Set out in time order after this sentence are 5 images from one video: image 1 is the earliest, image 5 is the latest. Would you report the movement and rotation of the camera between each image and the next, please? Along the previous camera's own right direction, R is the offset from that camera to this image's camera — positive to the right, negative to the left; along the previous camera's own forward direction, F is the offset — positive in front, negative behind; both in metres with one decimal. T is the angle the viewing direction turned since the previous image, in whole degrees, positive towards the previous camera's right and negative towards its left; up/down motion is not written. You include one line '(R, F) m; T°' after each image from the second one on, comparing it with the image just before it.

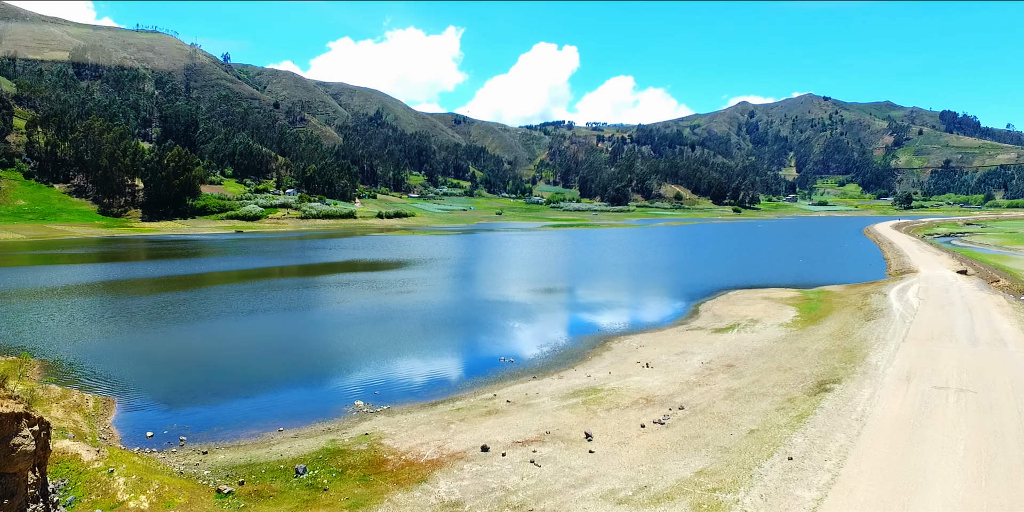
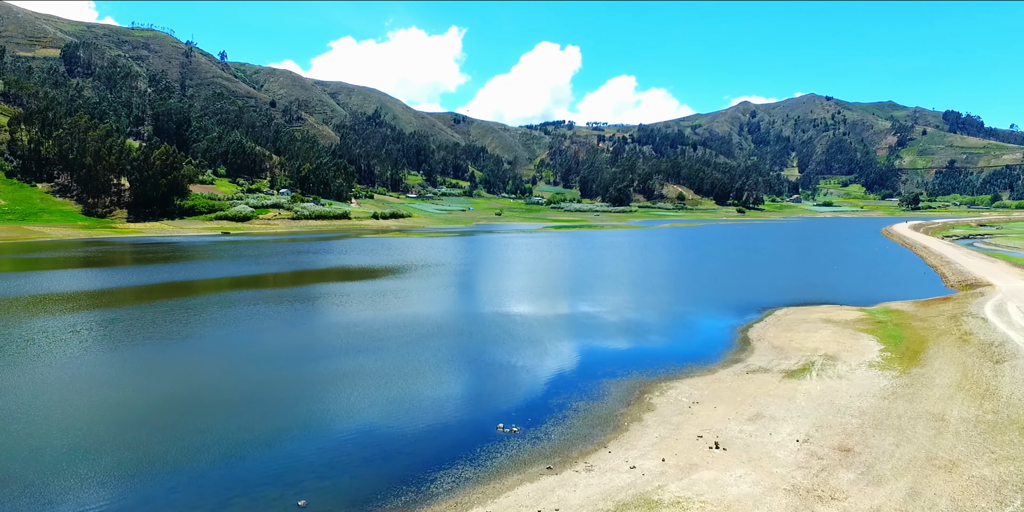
(-0.1, +6.0) m; 0°
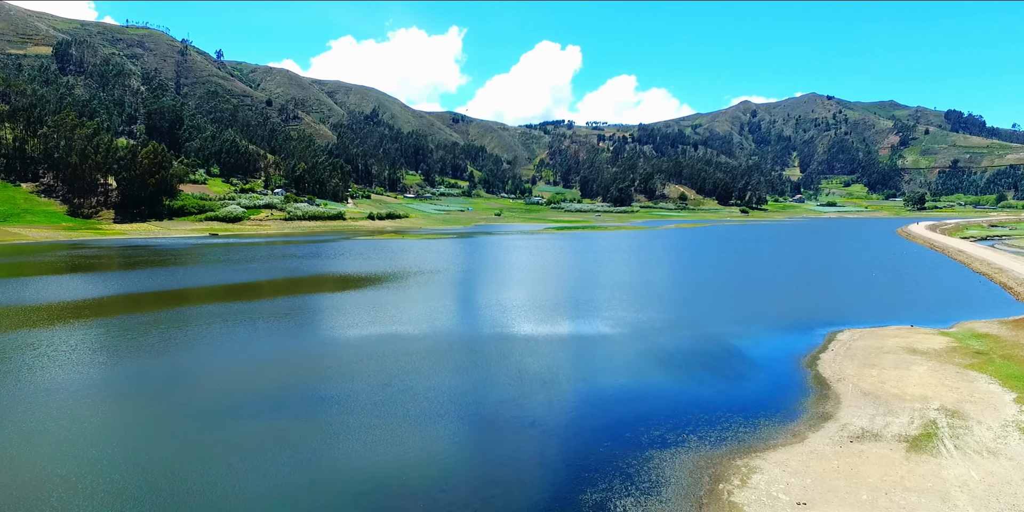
(-0.3, +5.1) m; 0°
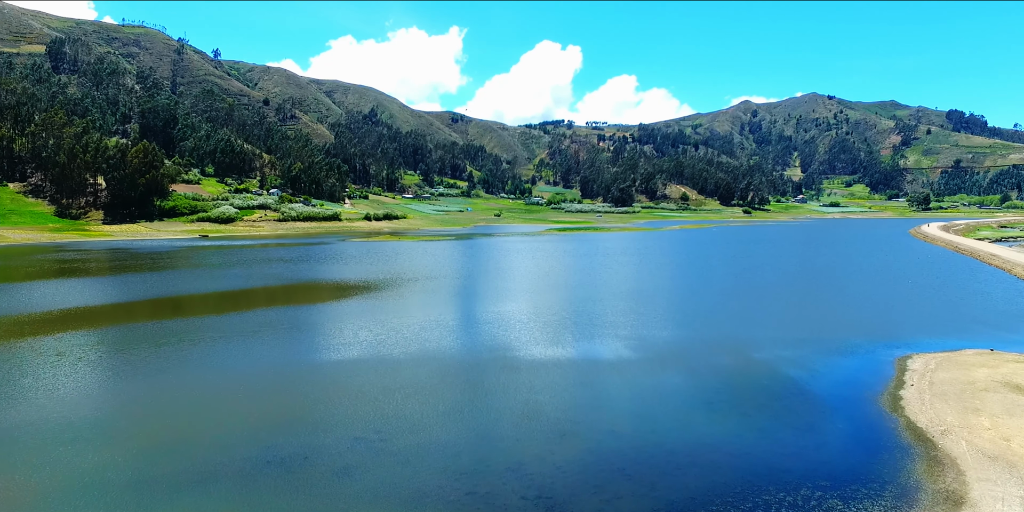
(-0.2, +4.0) m; 0°
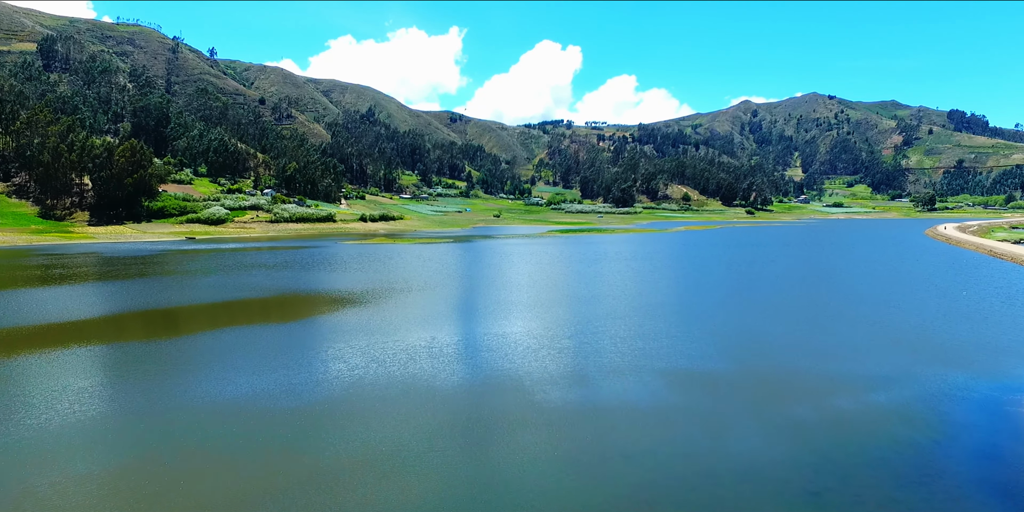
(-0.4, +4.8) m; 0°
